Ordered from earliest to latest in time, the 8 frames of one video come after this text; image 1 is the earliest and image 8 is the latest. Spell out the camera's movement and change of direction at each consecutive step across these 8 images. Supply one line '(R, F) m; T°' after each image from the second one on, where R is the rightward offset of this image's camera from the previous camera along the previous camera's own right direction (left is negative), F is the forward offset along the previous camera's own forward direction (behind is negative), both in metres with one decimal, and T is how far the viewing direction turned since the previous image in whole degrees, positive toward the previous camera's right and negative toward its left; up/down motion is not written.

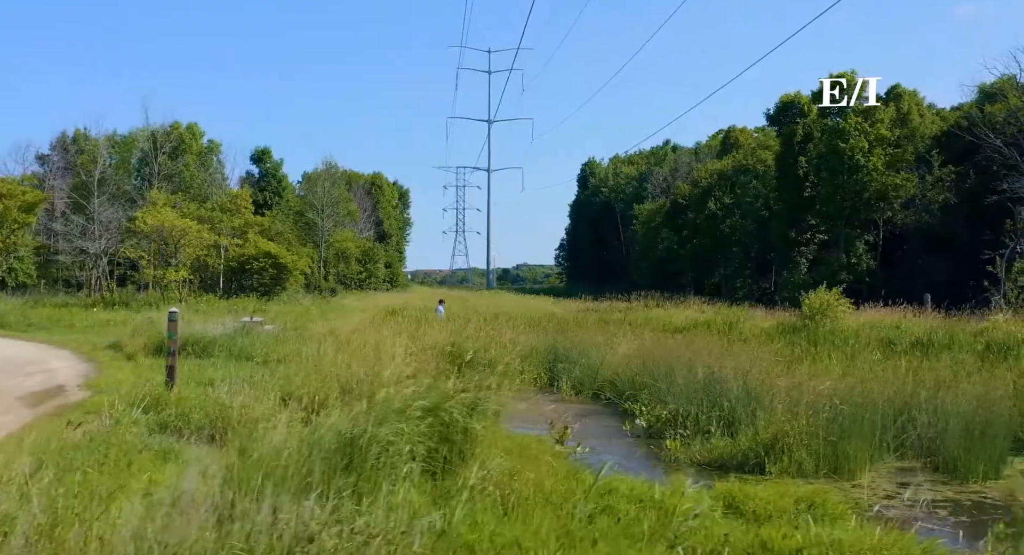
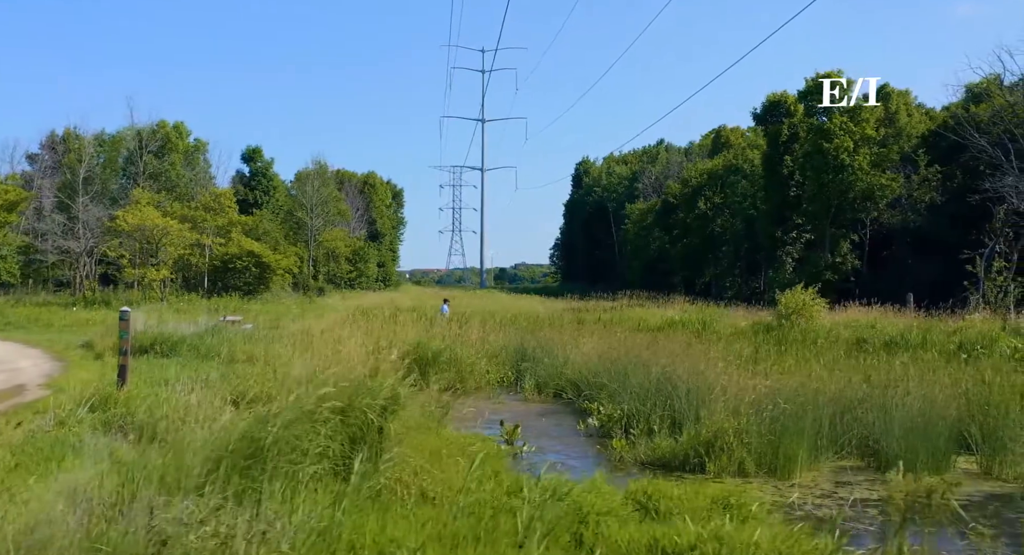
(+0.5, 0.0) m; 0°
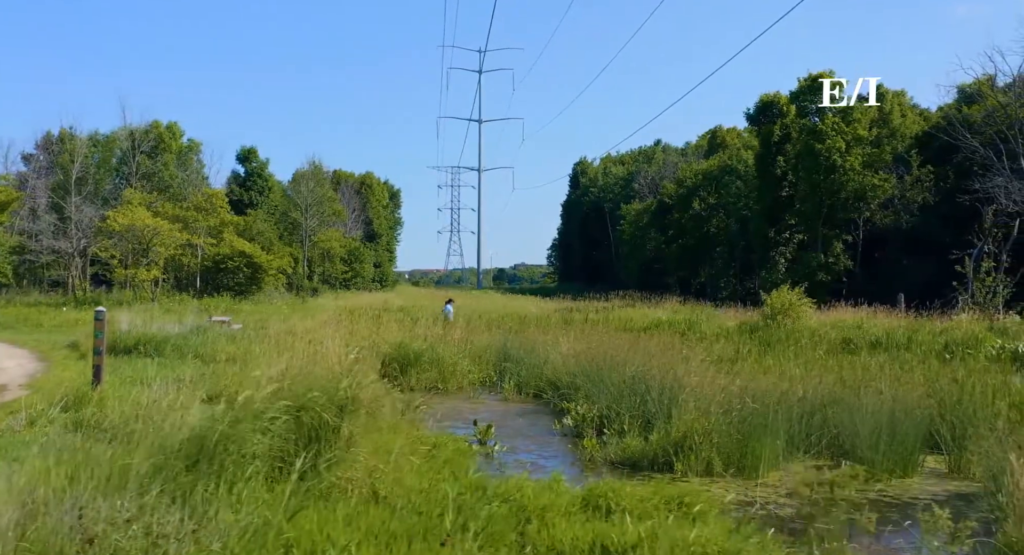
(+0.3, 0.0) m; 0°
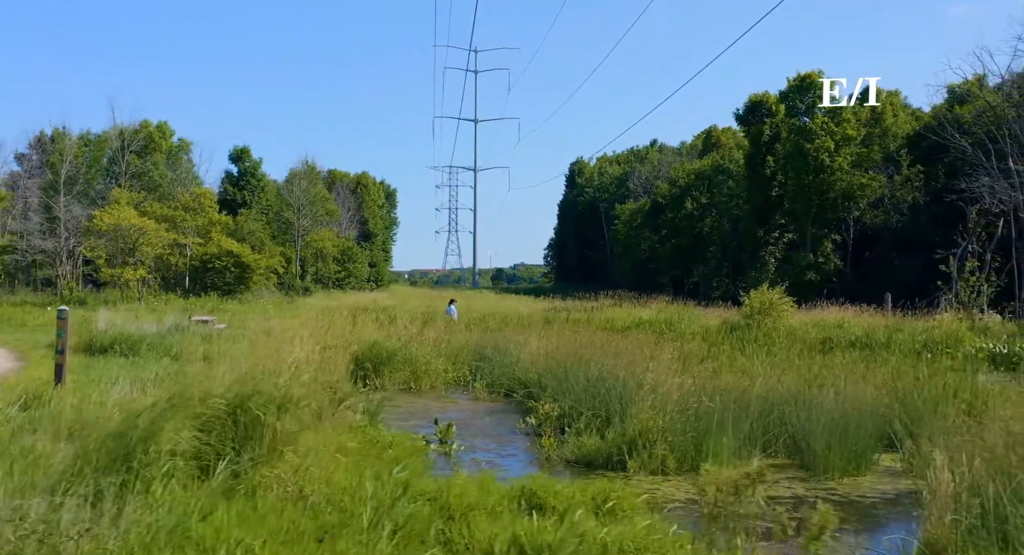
(+0.4, 0.0) m; 0°
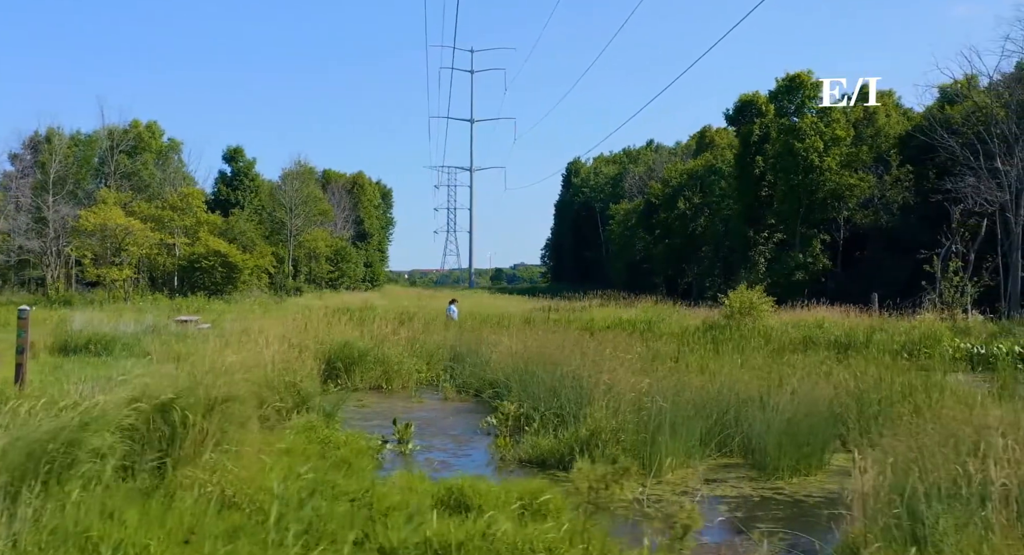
(+0.4, 0.0) m; 0°
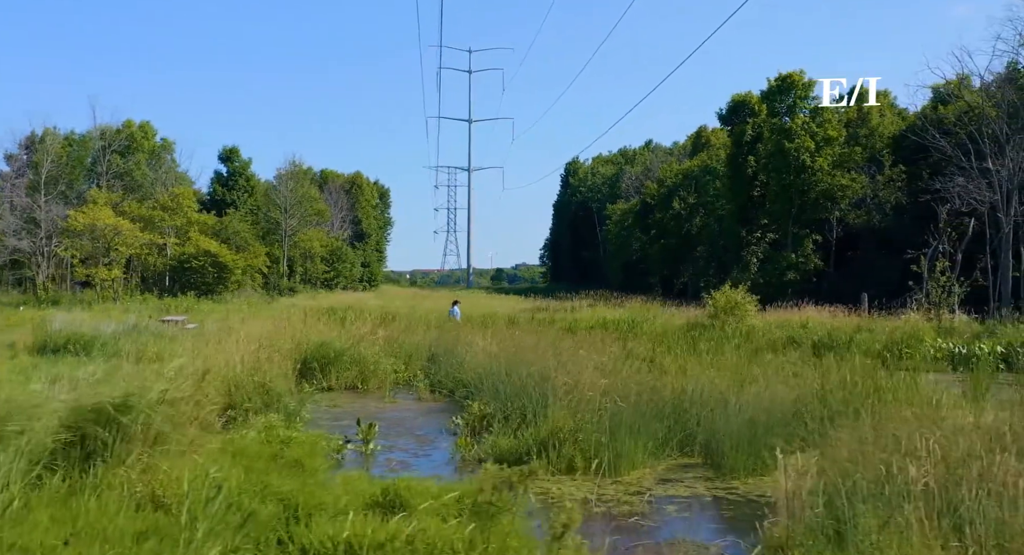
(+0.4, 0.0) m; 0°
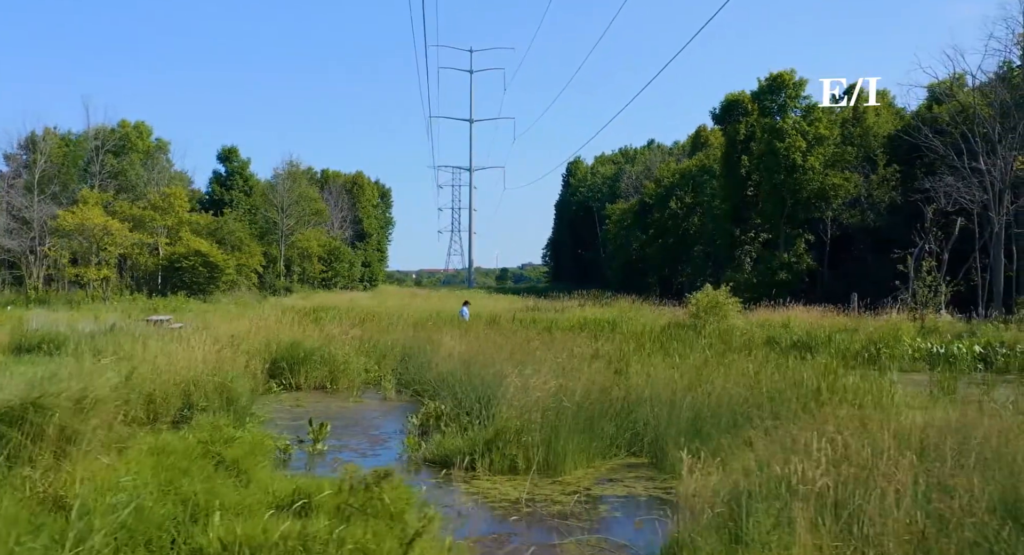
(+0.5, 0.0) m; 0°
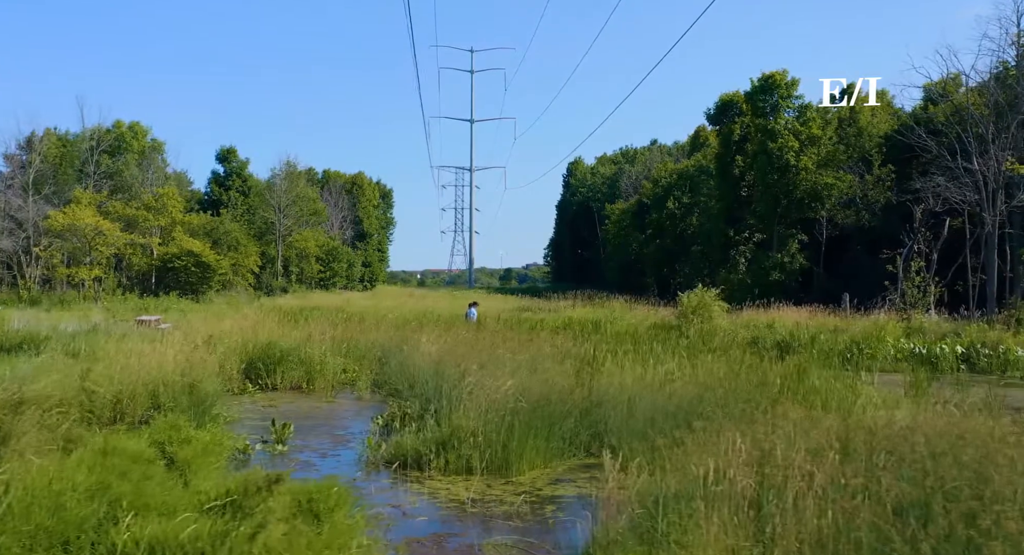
(+0.4, 0.0) m; 0°
